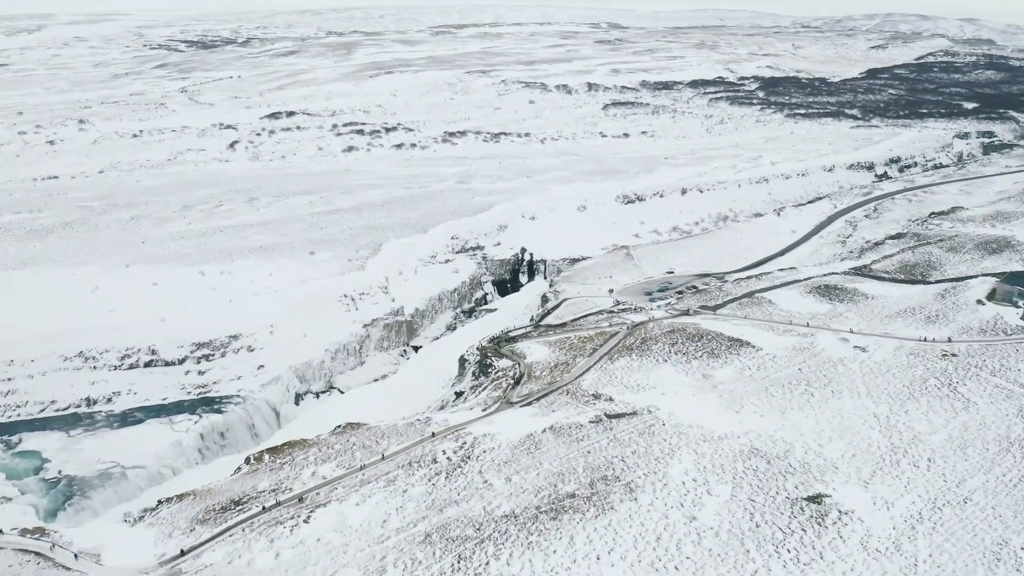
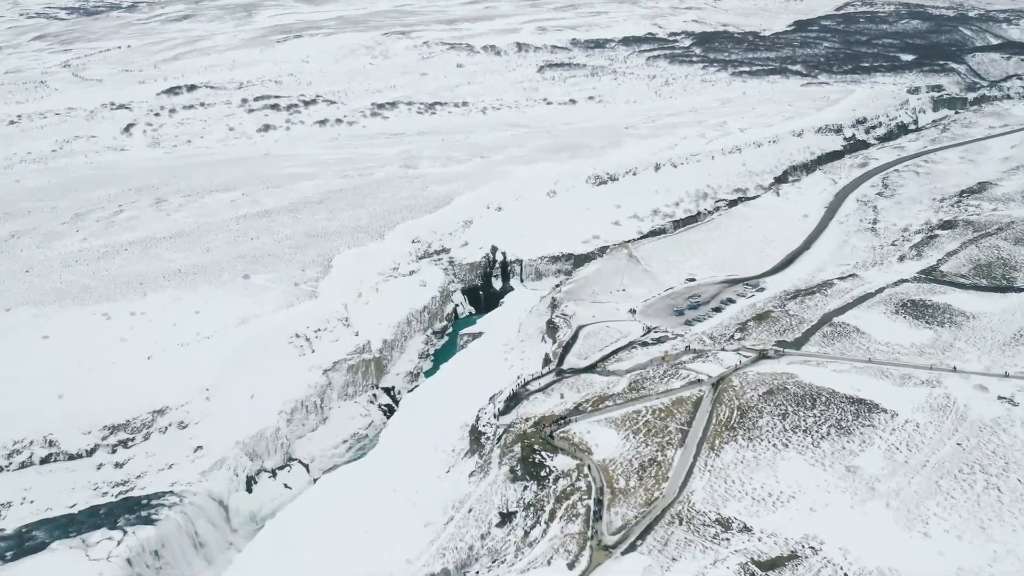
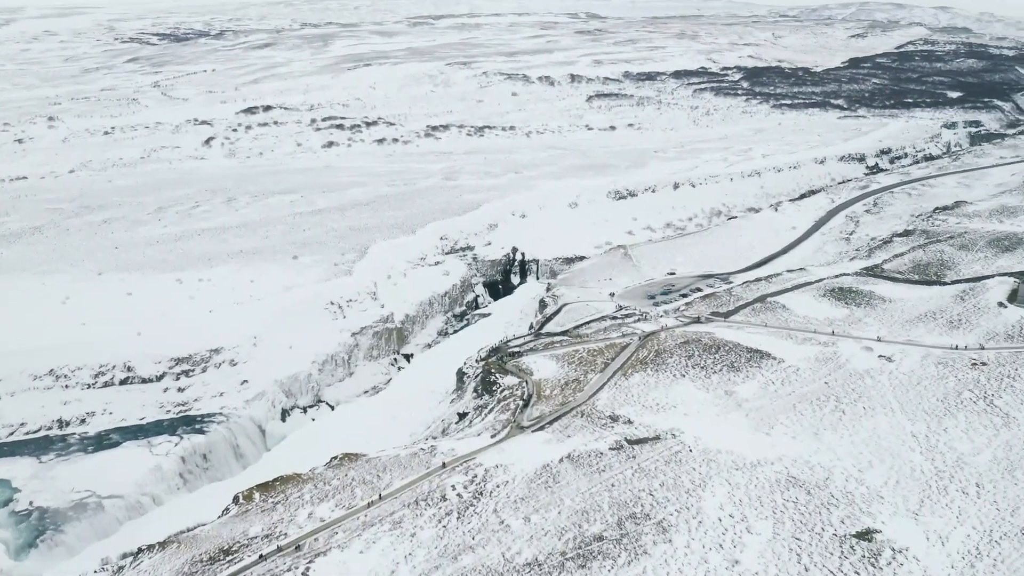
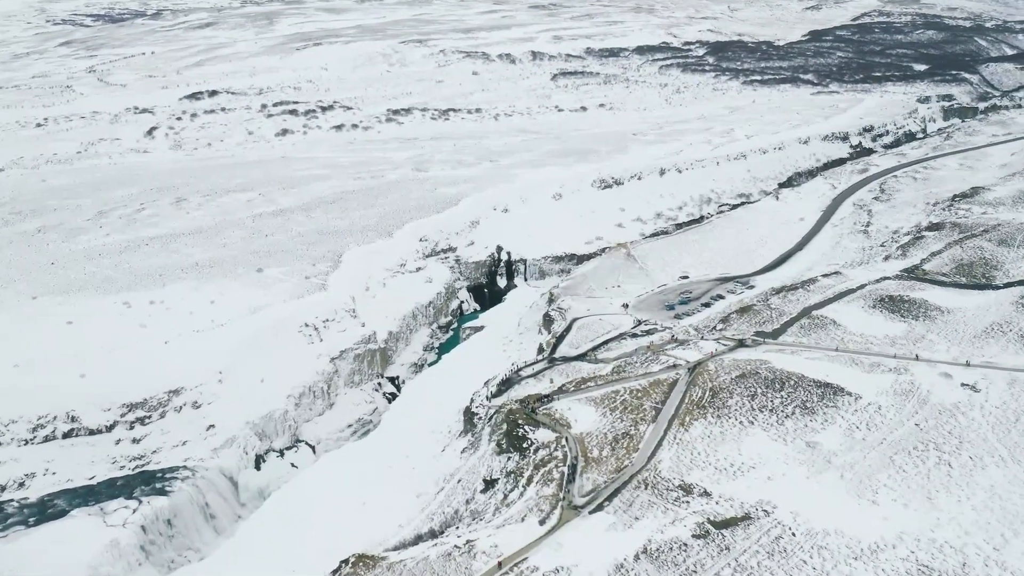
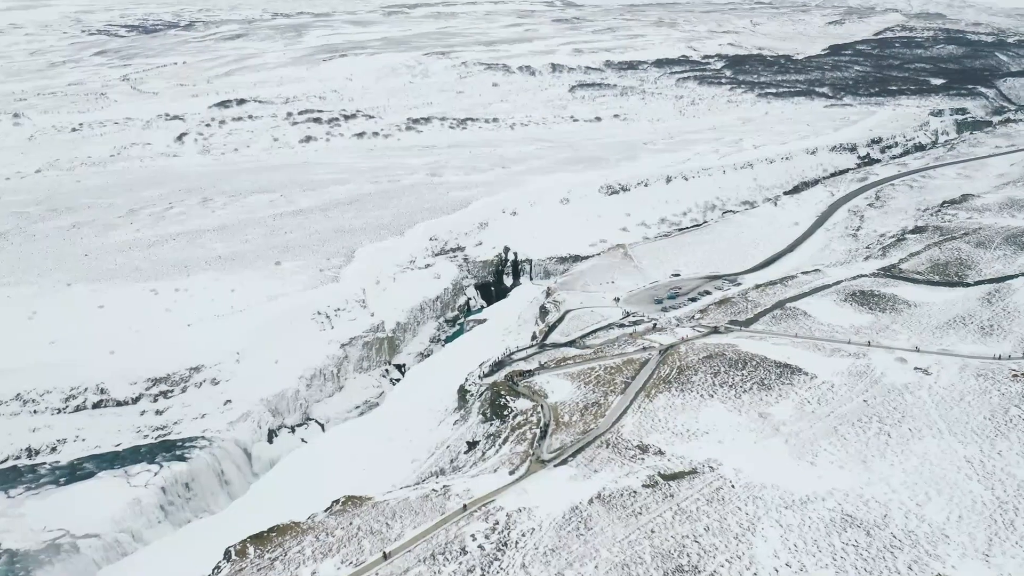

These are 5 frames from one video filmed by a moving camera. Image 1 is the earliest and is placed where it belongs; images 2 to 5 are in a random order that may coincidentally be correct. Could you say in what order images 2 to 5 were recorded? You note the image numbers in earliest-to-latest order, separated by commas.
3, 5, 4, 2
